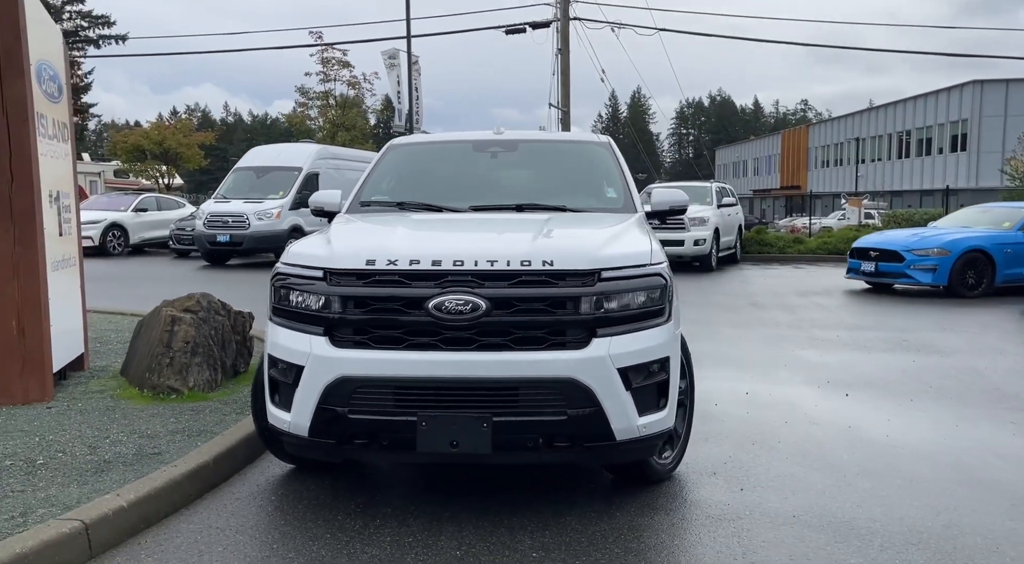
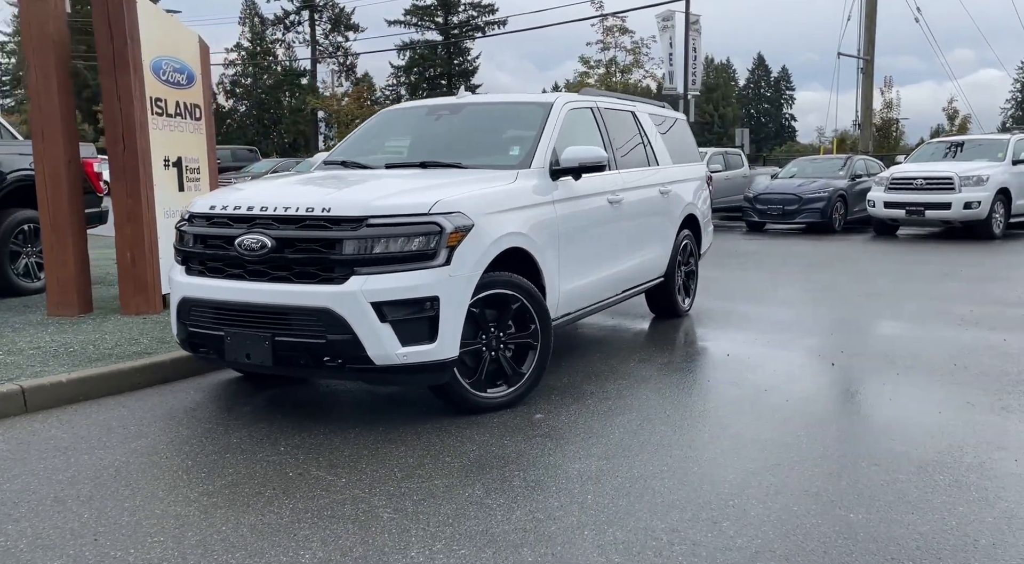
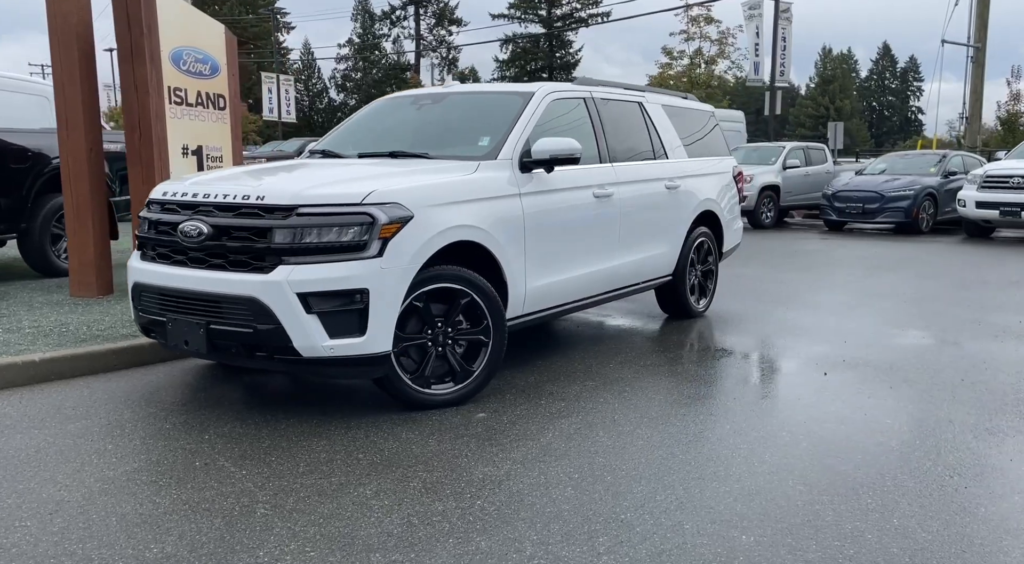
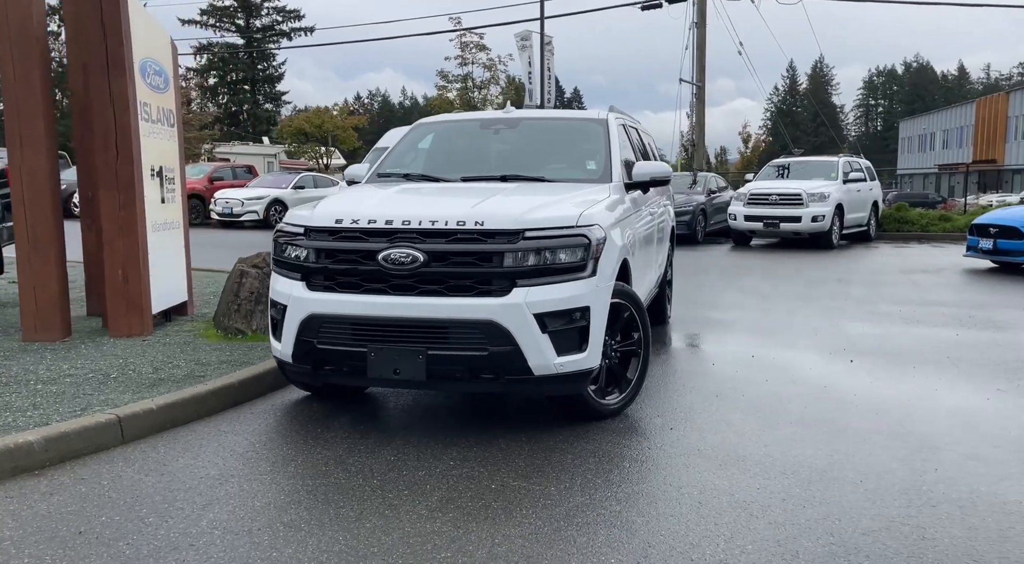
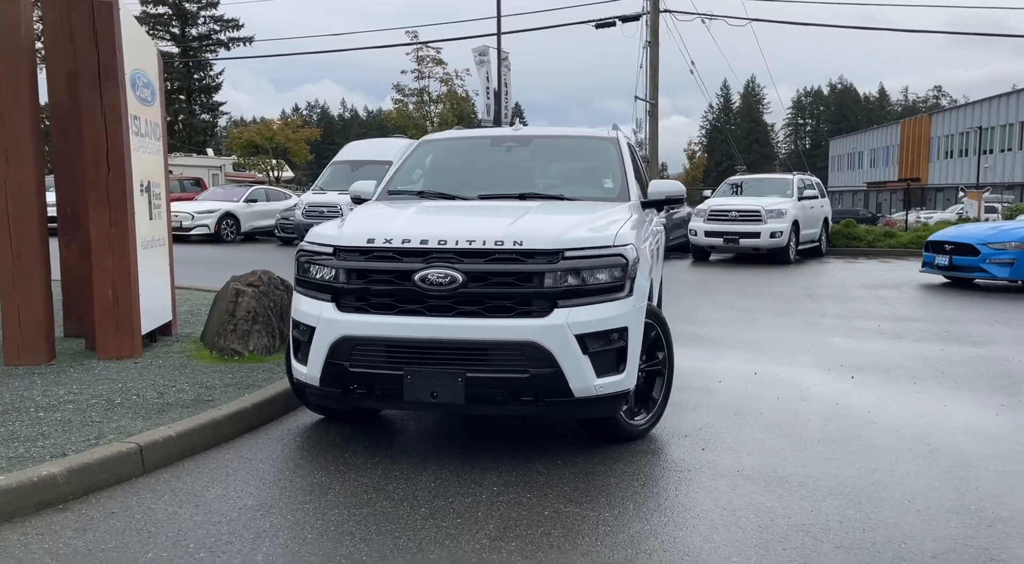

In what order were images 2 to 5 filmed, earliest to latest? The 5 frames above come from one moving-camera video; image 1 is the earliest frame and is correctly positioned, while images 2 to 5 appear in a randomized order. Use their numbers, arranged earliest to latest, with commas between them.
5, 4, 2, 3
